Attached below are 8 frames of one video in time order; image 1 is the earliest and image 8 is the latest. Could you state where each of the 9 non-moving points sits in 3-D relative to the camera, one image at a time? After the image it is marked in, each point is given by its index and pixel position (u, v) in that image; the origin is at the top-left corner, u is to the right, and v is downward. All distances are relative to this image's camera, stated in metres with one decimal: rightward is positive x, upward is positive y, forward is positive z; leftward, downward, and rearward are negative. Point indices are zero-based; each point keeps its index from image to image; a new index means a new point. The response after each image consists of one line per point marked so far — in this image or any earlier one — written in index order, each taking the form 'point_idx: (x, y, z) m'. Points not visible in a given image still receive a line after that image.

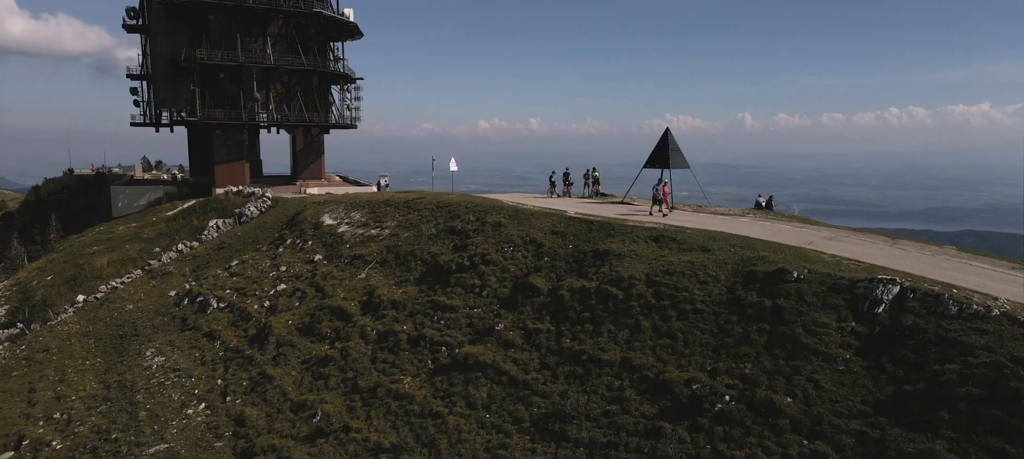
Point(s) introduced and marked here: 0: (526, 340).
0: (+0.4, -3.2, +18.5) m
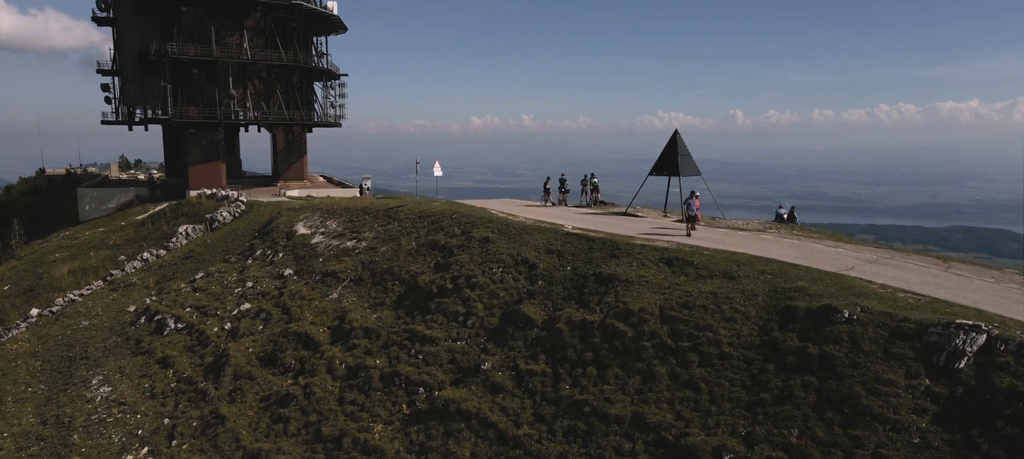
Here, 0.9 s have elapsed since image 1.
0: (+0.1, -3.7, +15.7) m
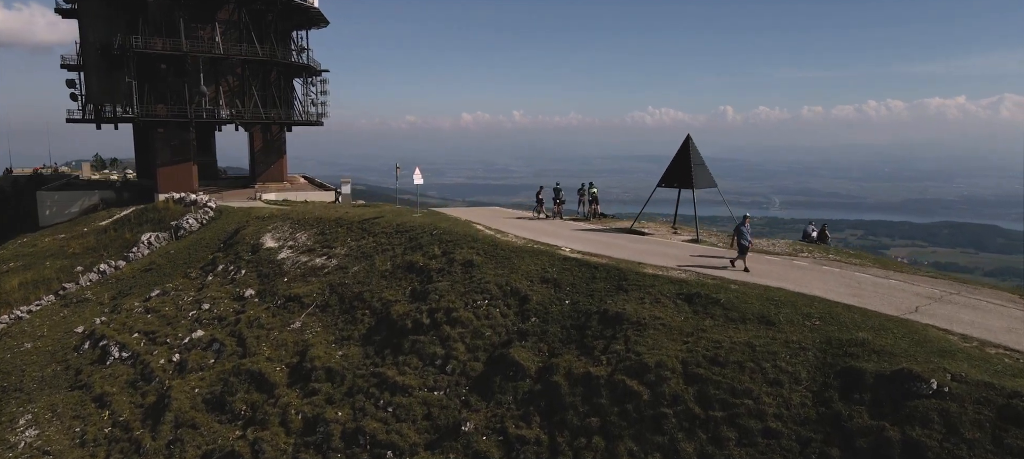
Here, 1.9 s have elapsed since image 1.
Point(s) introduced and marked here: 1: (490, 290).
0: (-0.1, -4.4, +12.6) m
1: (-0.6, -1.6, +16.9) m
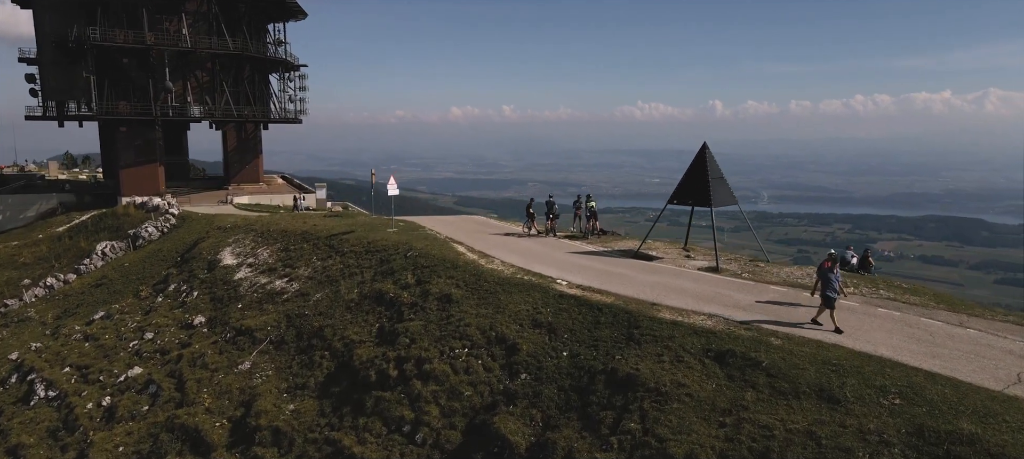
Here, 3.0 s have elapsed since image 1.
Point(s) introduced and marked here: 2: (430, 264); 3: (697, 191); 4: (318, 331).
0: (-0.4, -5.1, +9.6) m
1: (-0.9, -2.3, +13.9) m
2: (-2.3, -1.0, +18.2) m
3: (+4.9, +1.0, +17.3) m
4: (-5.3, -2.8, +17.7) m
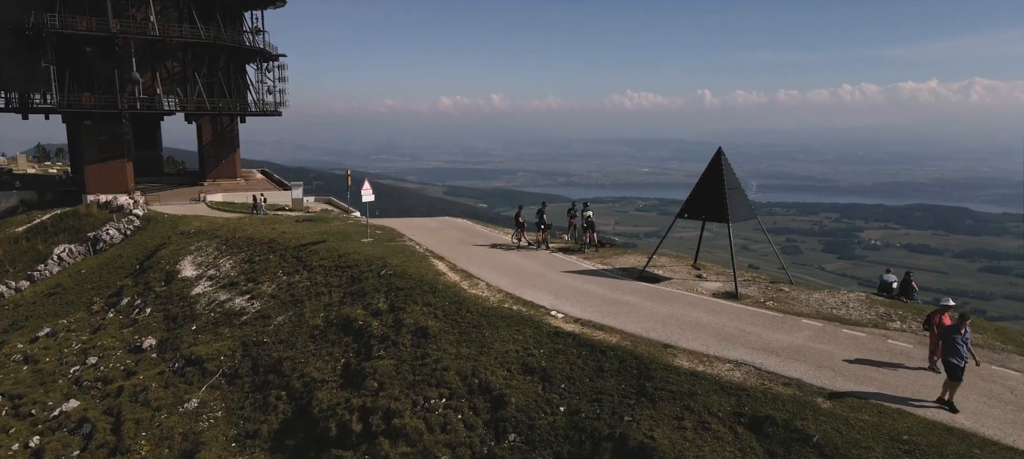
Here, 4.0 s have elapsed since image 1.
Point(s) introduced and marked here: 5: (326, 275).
0: (-0.5, -5.6, +7.4) m
1: (-1.1, -2.7, +11.6) m
2: (-2.6, -1.4, +15.9) m
3: (+4.6, +0.6, +15.1) m
4: (-5.6, -3.2, +15.4) m
5: (-5.4, -1.3, +19.0) m
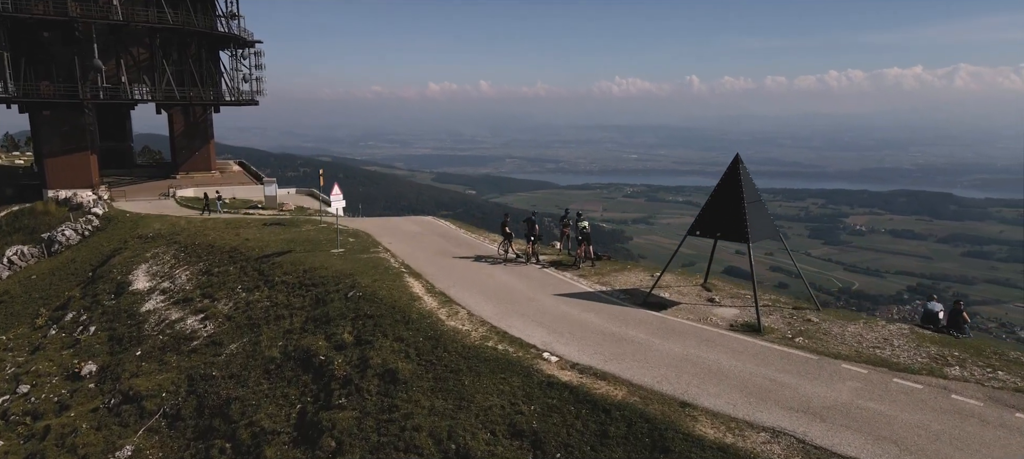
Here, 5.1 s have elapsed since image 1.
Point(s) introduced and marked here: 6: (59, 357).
0: (-0.7, -6.2, +5.4) m
1: (-1.4, -3.2, +9.6) m
2: (-2.9, -1.8, +13.8) m
3: (+4.3, +0.2, +13.0) m
4: (-5.9, -3.6, +13.2) m
5: (-5.8, -1.7, +16.8) m
6: (-13.1, -3.7, +18.9) m
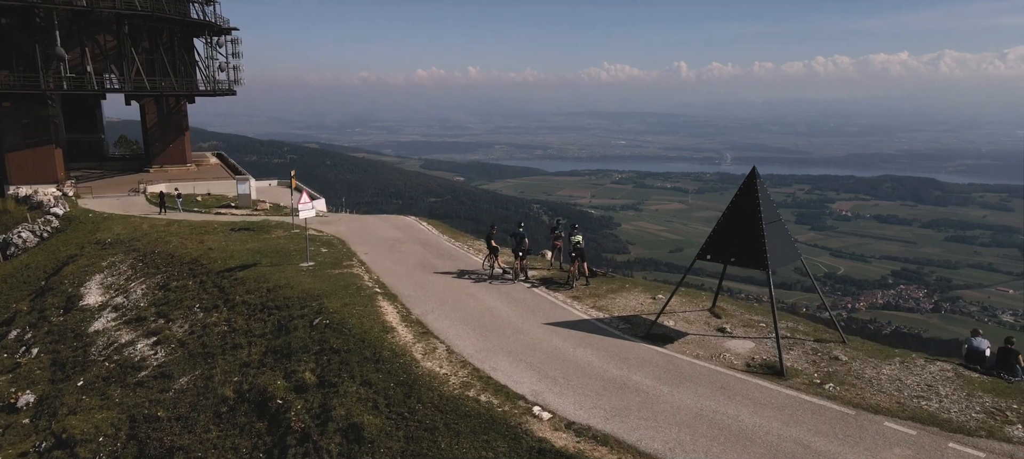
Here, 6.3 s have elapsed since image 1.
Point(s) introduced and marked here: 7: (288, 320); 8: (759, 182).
0: (-0.8, -6.8, +3.9) m
1: (-1.6, -3.7, +7.9) m
2: (-3.2, -2.2, +12.1) m
3: (+4.0, -0.2, +11.4) m
4: (-6.1, -4.0, +11.5) m
5: (-6.1, -2.0, +15.1) m
6: (-13.5, -4.1, +17.1) m
7: (-4.9, -1.9, +14.2) m
8: (+4.3, +0.9, +11.2) m
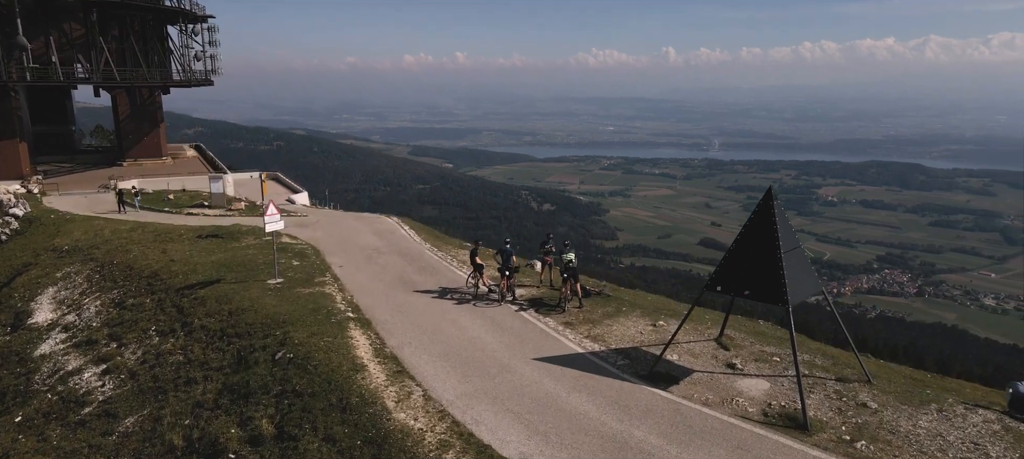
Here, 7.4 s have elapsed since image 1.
0: (-0.9, -7.4, +2.6) m
1: (-1.7, -4.2, +6.6) m
2: (-3.4, -2.6, +10.6) m
3: (+3.8, -0.6, +10.1) m
4: (-6.3, -4.5, +10.1) m
5: (-6.4, -2.4, +13.6) m
6: (-13.8, -4.4, +15.5) m
7: (-5.2, -2.3, +12.7) m
8: (+4.1, +0.5, +9.8) m
